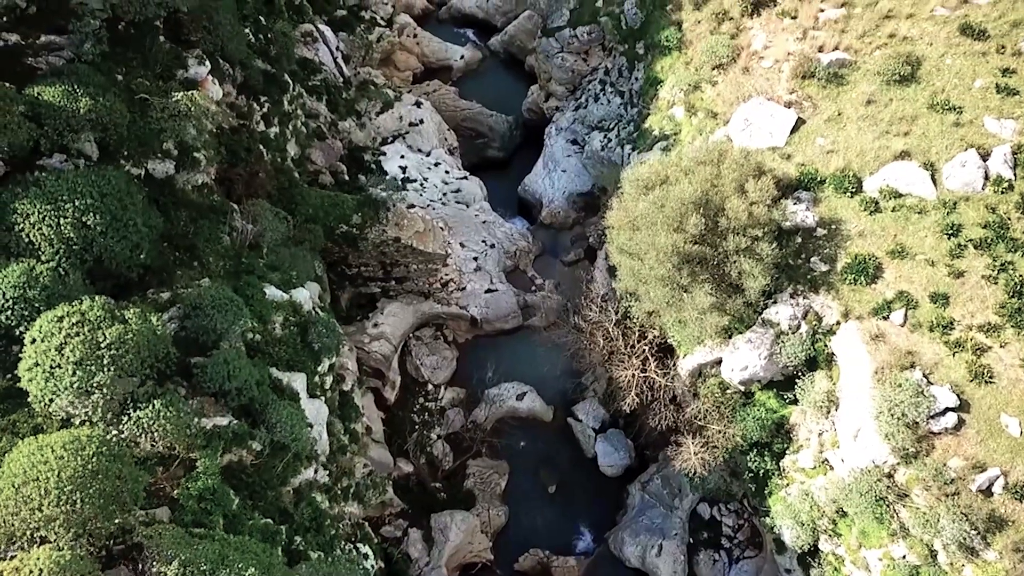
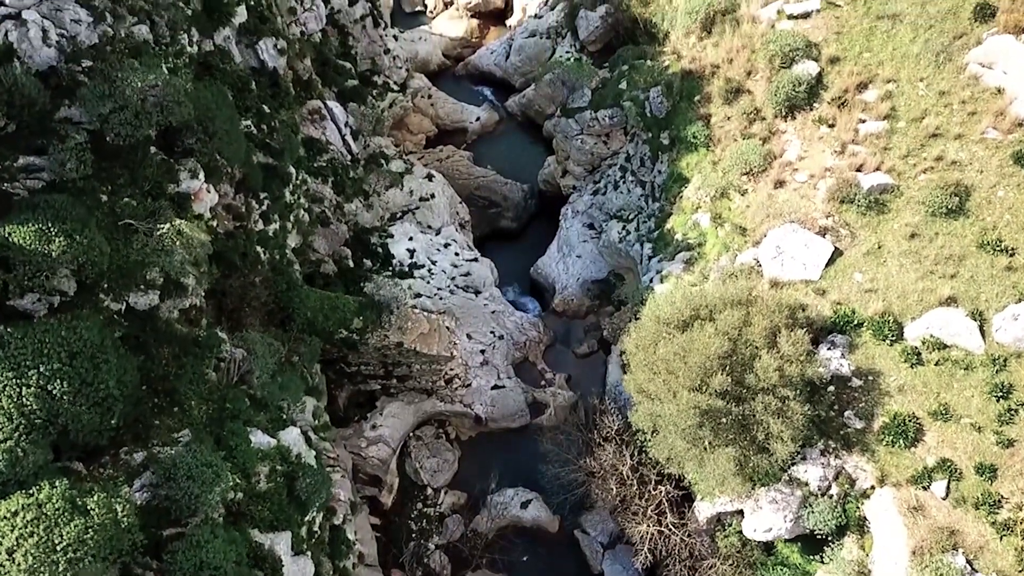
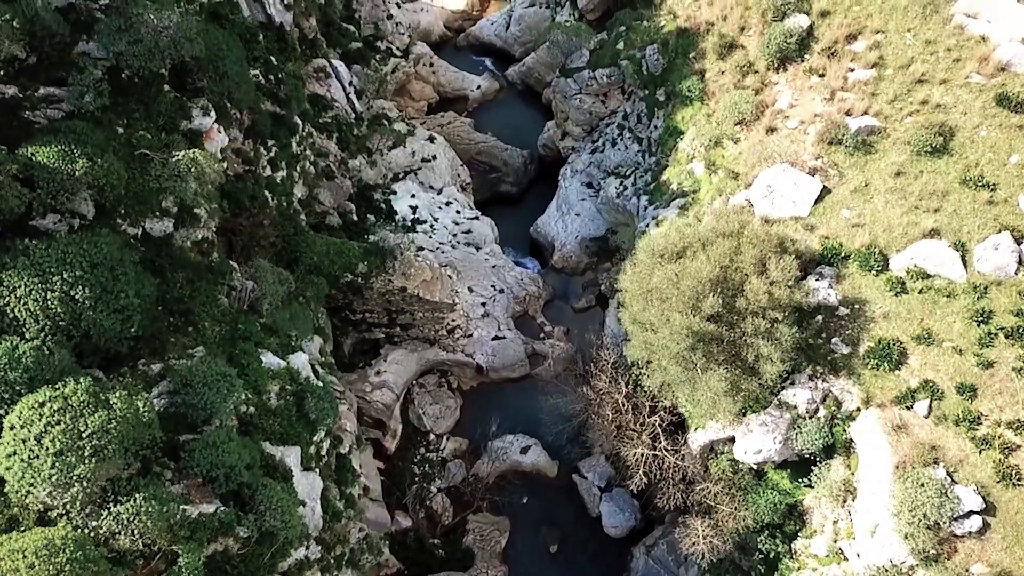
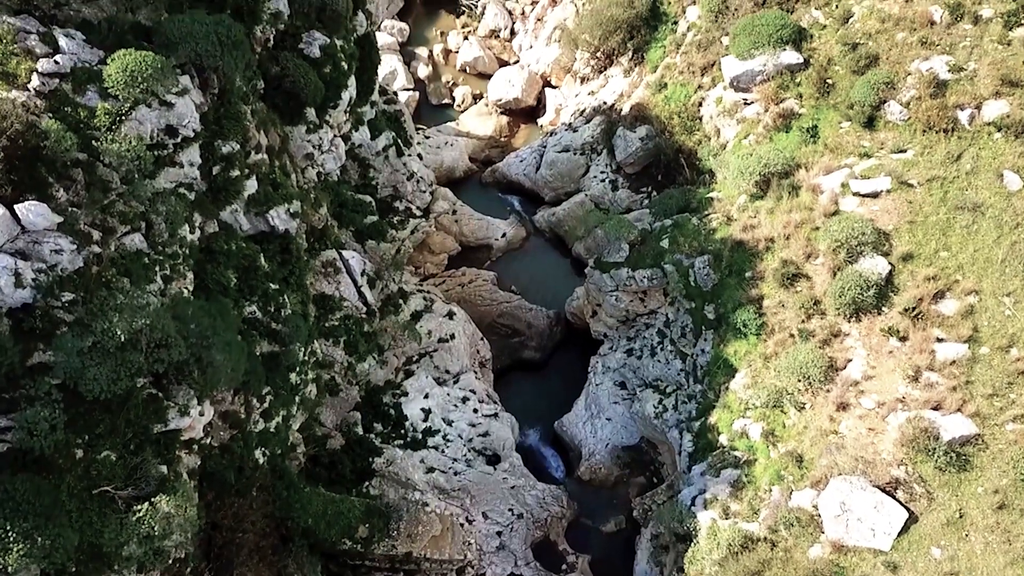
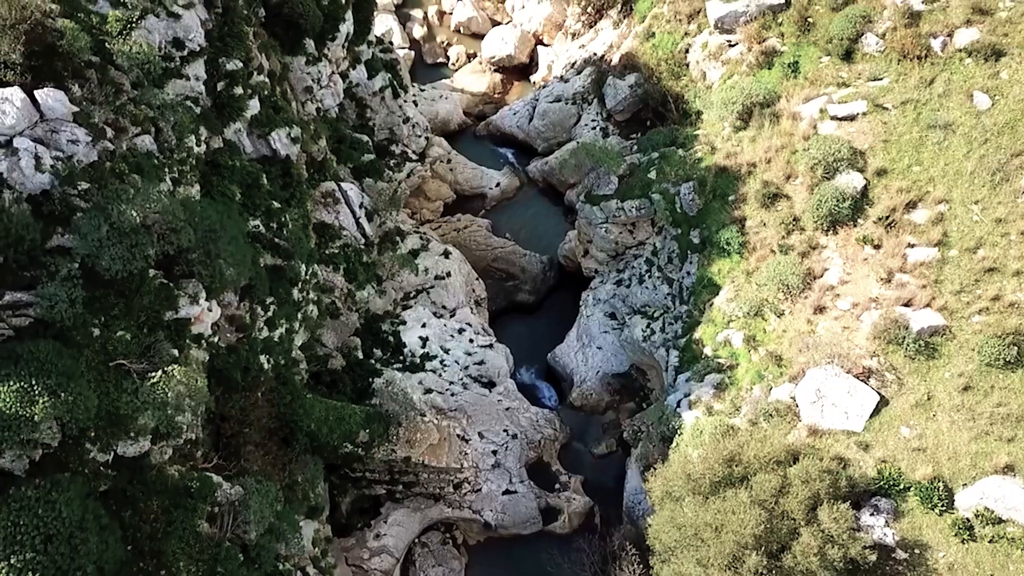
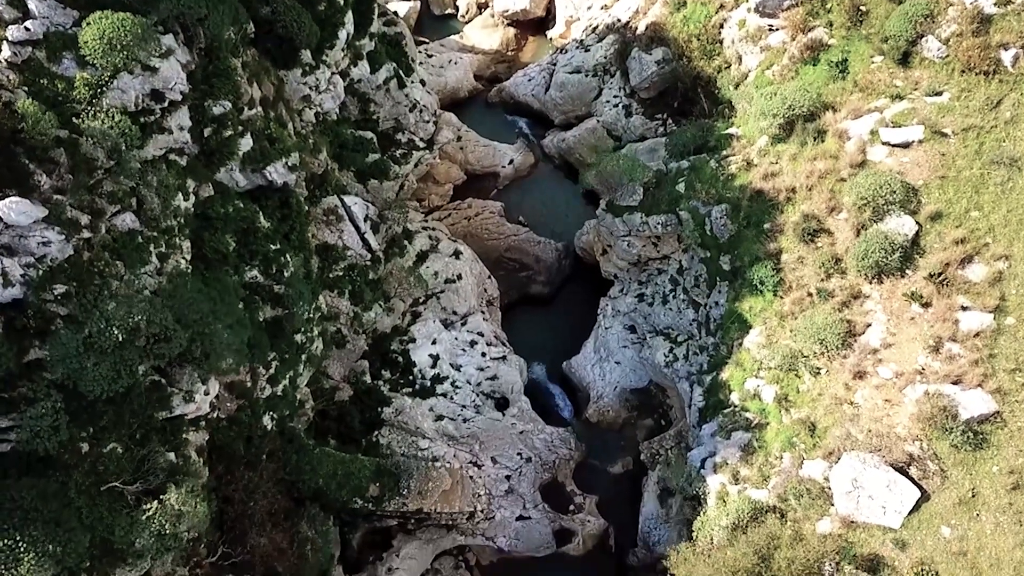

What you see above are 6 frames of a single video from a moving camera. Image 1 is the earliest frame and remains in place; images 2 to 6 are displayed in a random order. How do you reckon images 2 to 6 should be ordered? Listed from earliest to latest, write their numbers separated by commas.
3, 2, 5, 4, 6
